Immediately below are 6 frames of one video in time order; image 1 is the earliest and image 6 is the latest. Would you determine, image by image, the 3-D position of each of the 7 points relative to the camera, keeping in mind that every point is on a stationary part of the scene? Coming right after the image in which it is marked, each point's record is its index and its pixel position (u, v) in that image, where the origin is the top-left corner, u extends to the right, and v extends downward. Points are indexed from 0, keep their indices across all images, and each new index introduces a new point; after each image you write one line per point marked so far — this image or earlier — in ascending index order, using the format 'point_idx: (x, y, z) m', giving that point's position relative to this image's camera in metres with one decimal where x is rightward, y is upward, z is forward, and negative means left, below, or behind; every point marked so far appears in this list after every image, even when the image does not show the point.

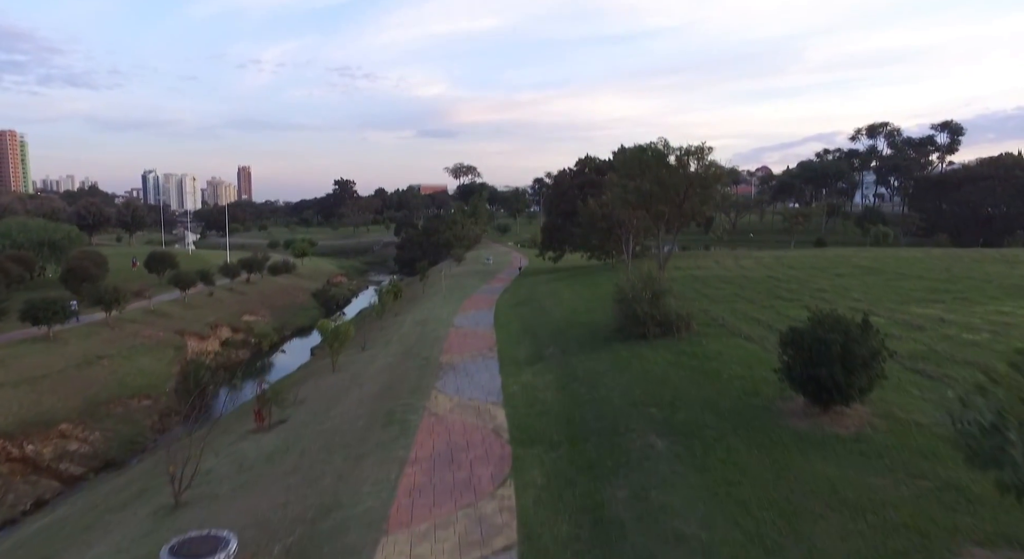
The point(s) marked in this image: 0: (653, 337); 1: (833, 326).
0: (+3.3, -1.4, +13.8) m
1: (+4.4, -0.6, +8.1) m
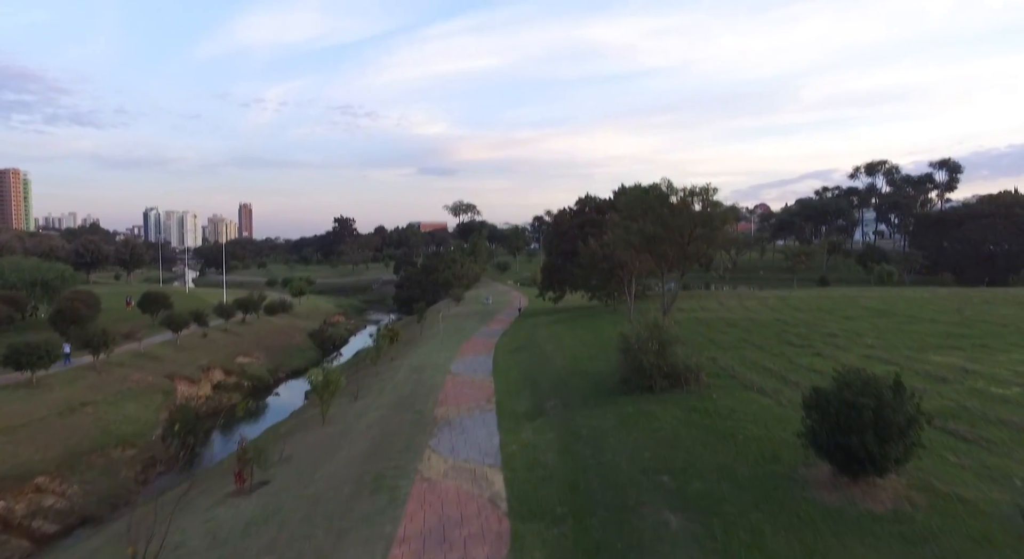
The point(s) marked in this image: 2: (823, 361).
0: (+3.3, -2.5, +13.0) m
1: (+4.4, -1.4, +7.4) m
2: (+8.3, -2.1, +15.8) m
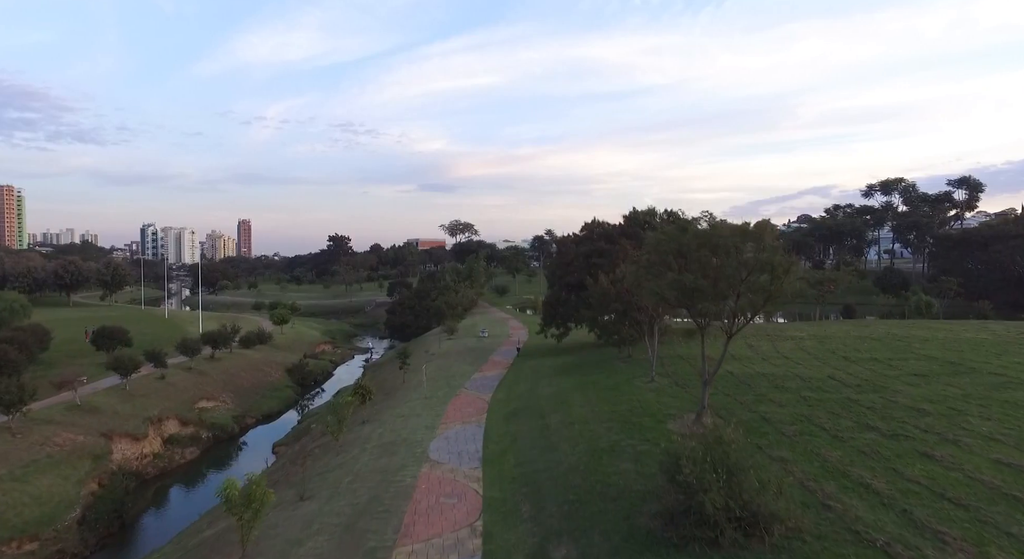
0: (+3.2, -3.9, +8.5) m
1: (+4.3, -2.6, +2.8) m
2: (+8.2, -3.6, +11.3) m
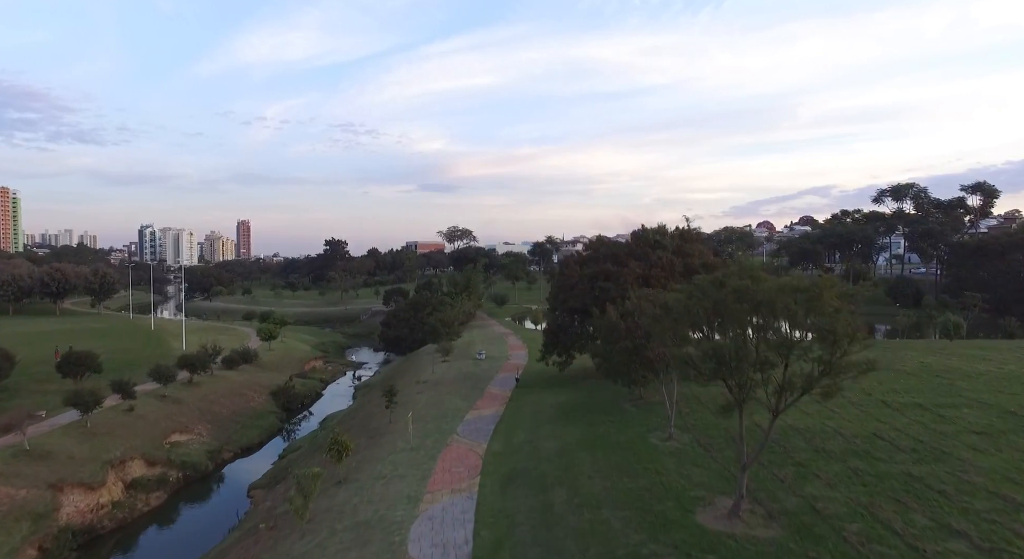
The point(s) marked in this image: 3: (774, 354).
0: (+3.1, -5.2, +5.6) m
1: (+4.2, -3.9, 0.0) m
2: (+8.1, -4.9, +8.4) m
3: (+5.4, -1.5, +11.9) m
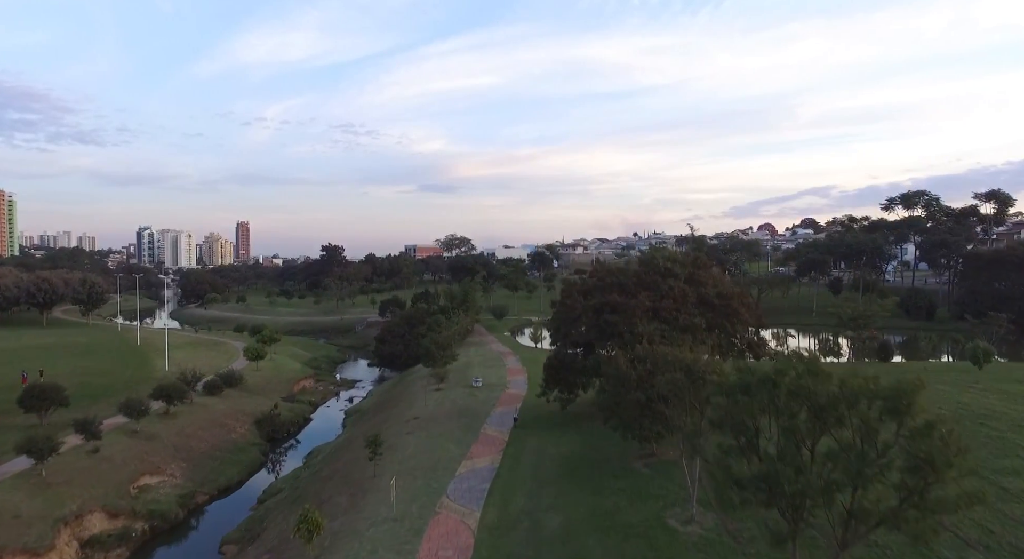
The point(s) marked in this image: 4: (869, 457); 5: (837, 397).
0: (+3.0, -6.7, +3.0) m
1: (+4.1, -5.4, -2.6) m
2: (+8.0, -6.4, +5.8) m
3: (+5.3, -3.0, +9.3) m
4: (+5.5, -2.6, +9.0) m
5: (+5.0, -1.7, +9.1) m
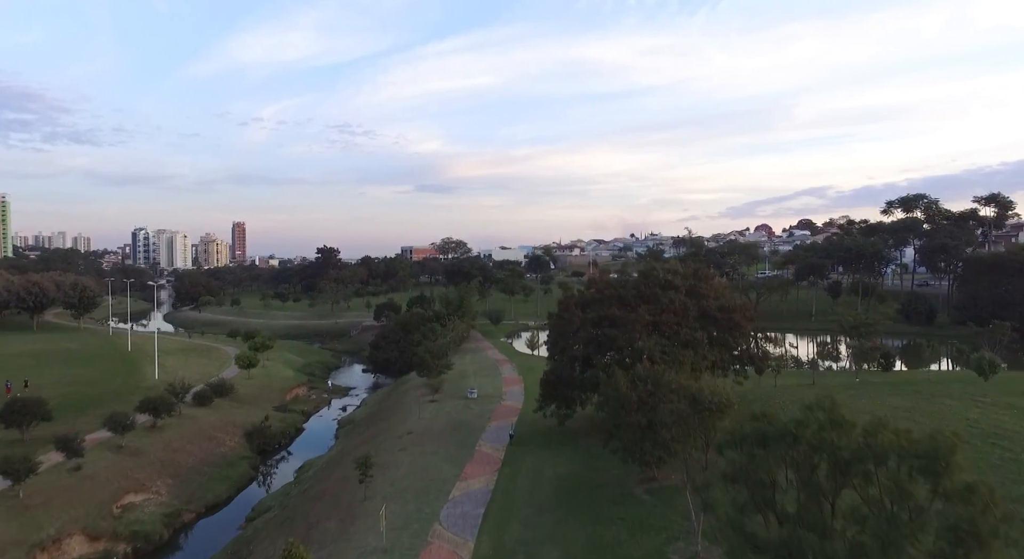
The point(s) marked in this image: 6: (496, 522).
0: (+2.9, -7.3, +2.1) m
1: (+4.1, -6.0, -3.5) m
2: (+7.9, -7.0, +5.0) m
3: (+5.2, -3.6, +8.5) m
4: (+5.4, -3.2, +8.2) m
5: (+4.9, -2.3, +8.3) m
6: (-0.5, -8.1, +19.5) m
